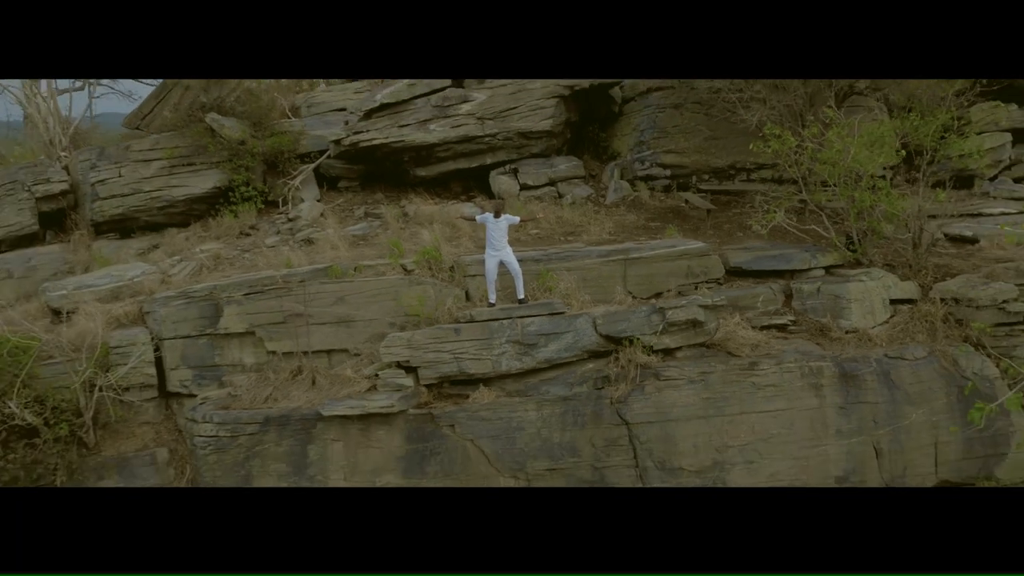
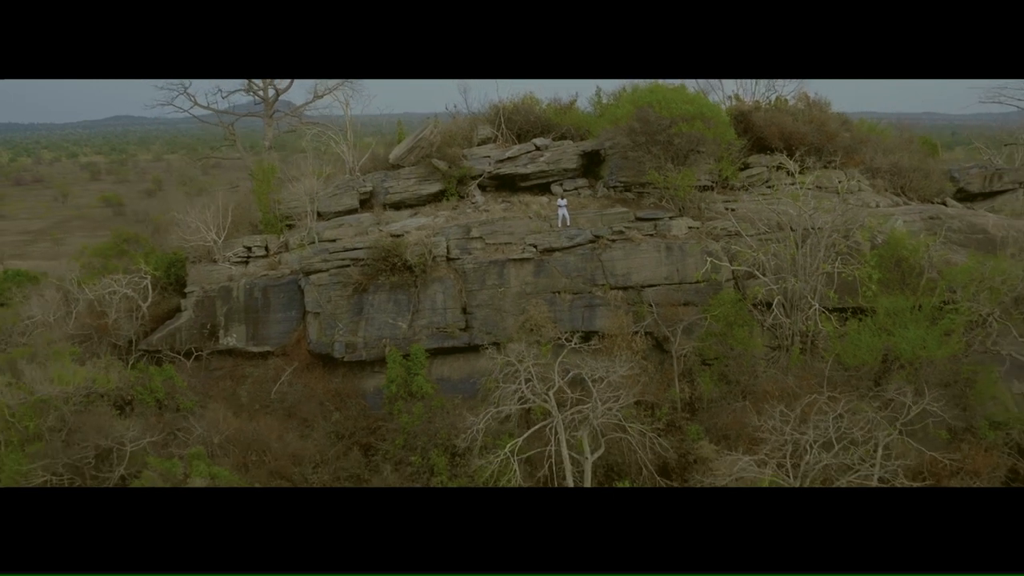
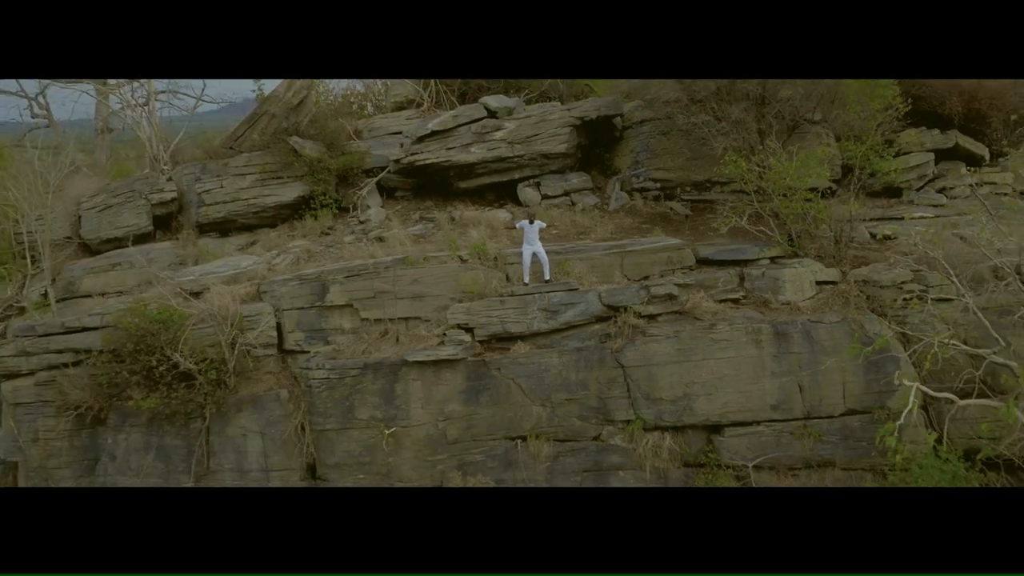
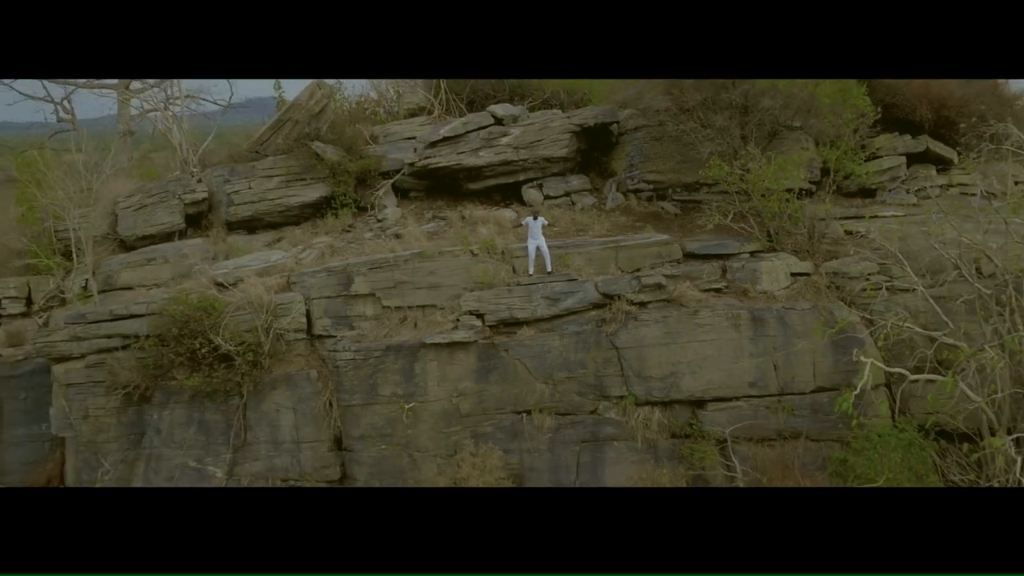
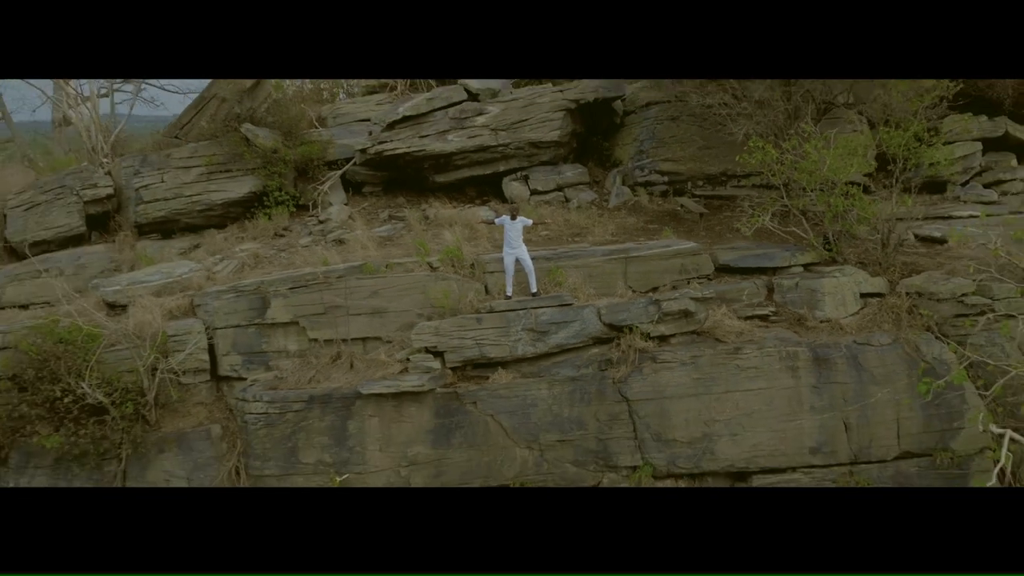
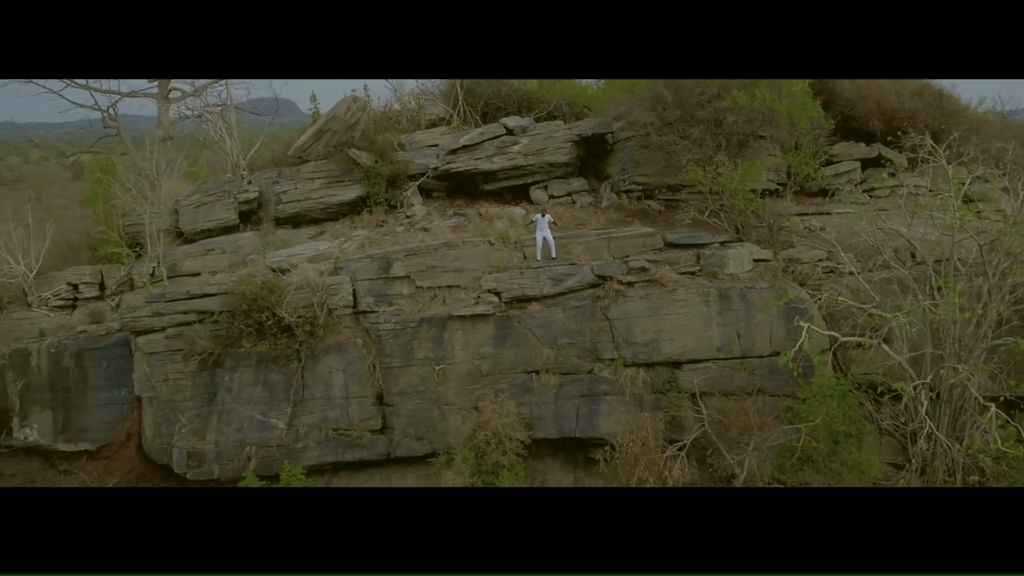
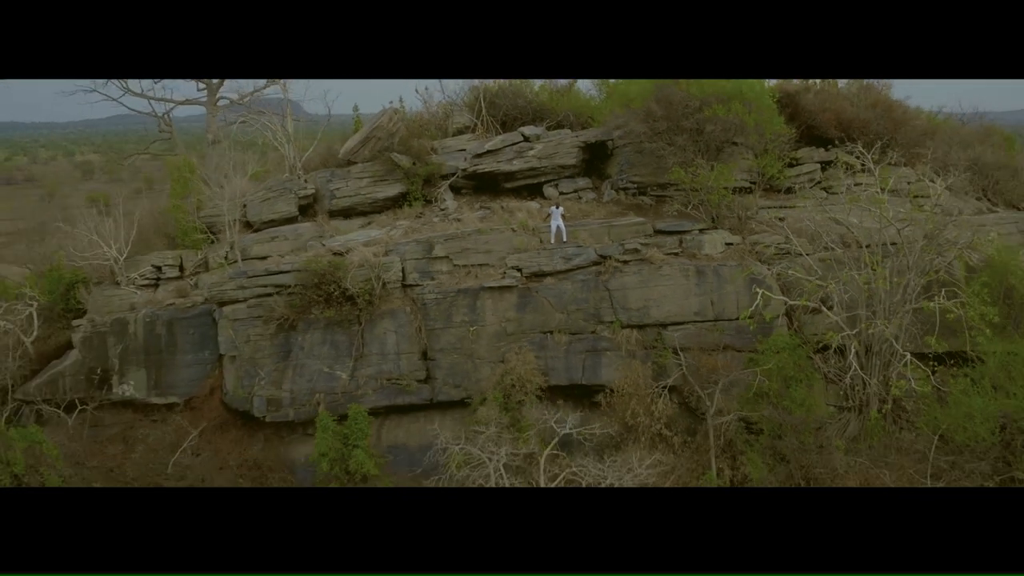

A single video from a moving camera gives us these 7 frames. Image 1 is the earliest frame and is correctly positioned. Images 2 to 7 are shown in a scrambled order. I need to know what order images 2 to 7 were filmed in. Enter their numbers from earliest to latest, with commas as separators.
5, 3, 4, 6, 7, 2
